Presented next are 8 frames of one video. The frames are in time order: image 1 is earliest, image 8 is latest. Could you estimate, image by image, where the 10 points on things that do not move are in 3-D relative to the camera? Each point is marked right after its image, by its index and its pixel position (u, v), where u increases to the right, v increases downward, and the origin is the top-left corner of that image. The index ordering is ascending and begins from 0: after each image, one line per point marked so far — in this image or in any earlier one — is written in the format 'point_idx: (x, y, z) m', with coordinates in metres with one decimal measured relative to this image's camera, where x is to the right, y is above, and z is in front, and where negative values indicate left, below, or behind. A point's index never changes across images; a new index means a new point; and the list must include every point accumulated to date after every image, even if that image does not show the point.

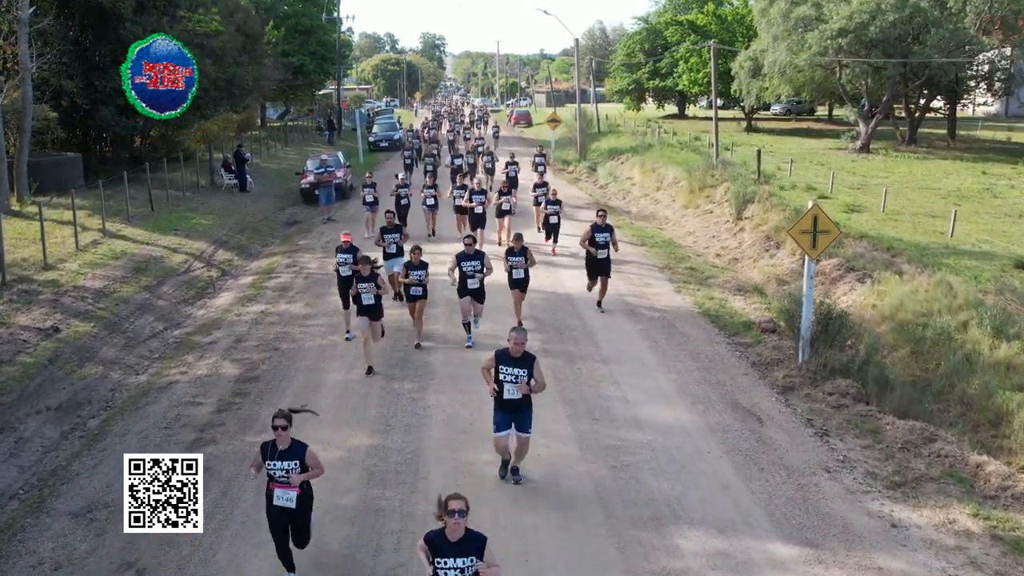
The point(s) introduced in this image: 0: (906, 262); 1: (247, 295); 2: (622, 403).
0: (+7.4, +0.5, +16.4) m
1: (-5.0, -0.1, +16.2) m
2: (+1.4, -1.4, +10.7) m
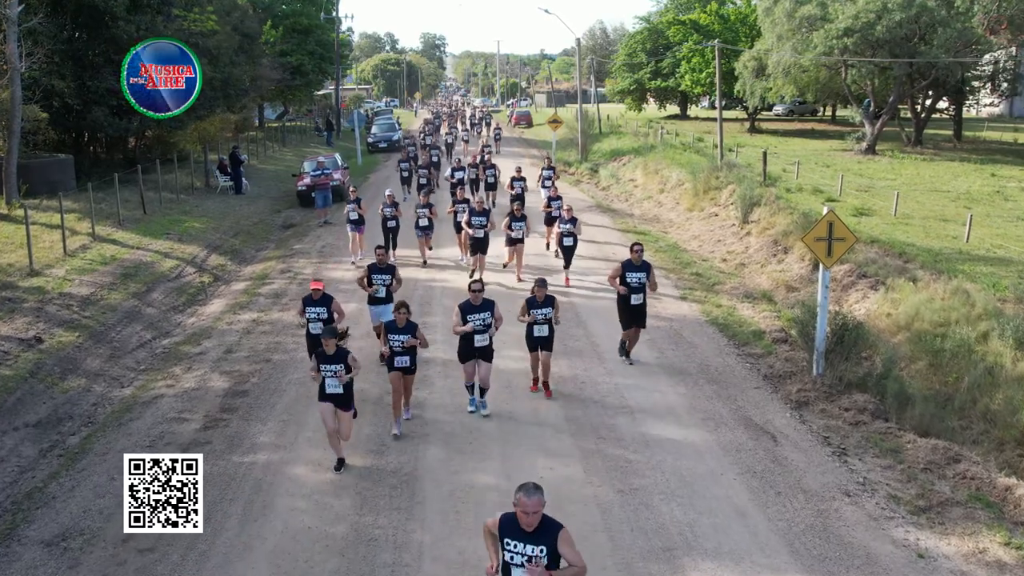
0: (+7.5, +0.4, +15.9) m
1: (-4.9, -0.3, +15.7) m
2: (+1.4, -1.6, +10.2) m
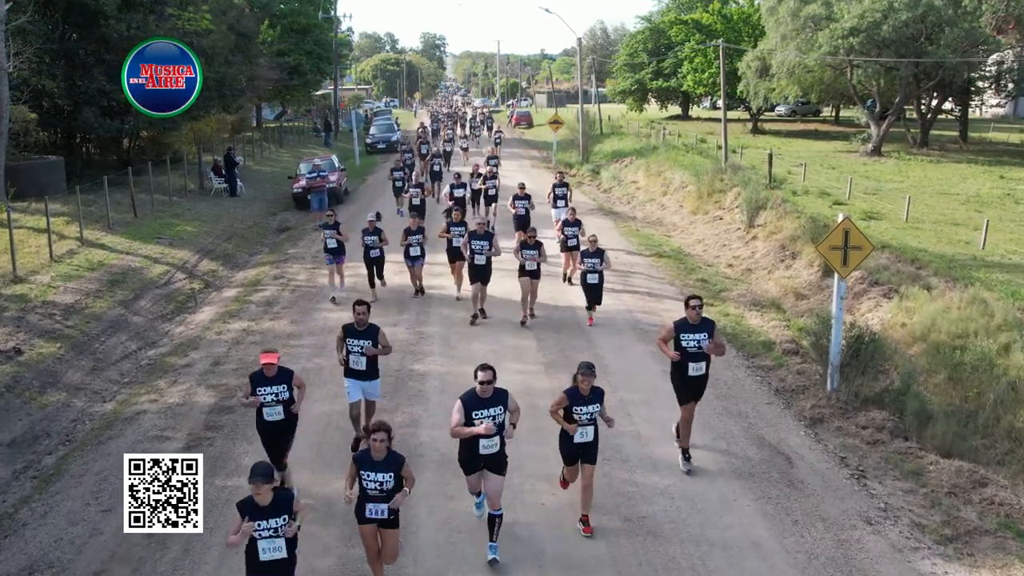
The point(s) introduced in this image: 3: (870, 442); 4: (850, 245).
0: (+7.5, +0.2, +15.4) m
1: (-4.9, -0.4, +15.2) m
2: (+1.4, -1.7, +9.6) m
3: (+4.1, -1.7, +9.9) m
4: (+4.2, +0.5, +10.7) m
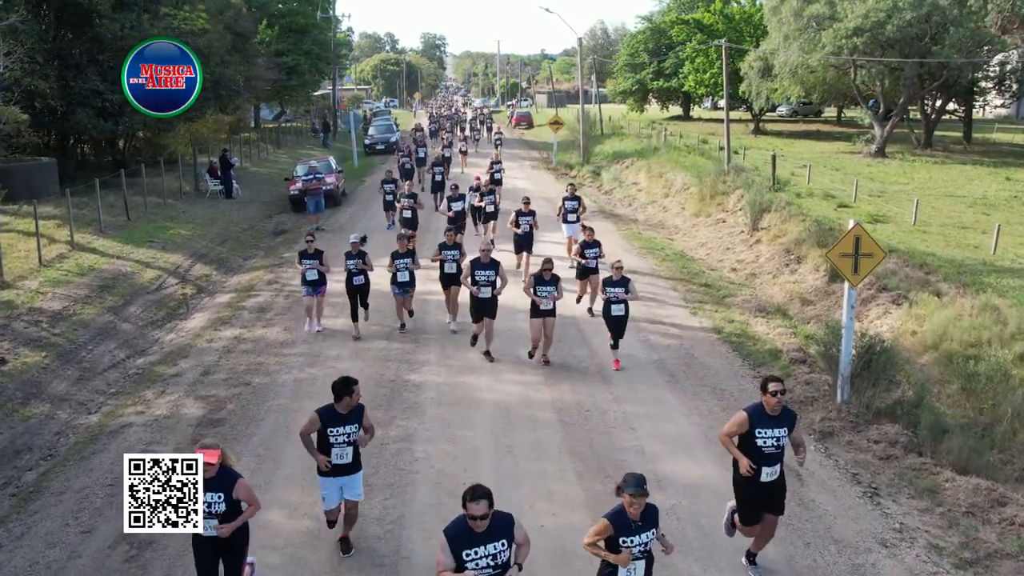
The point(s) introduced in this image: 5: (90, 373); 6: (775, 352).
0: (+7.4, +0.1, +15.0) m
1: (-5.0, -0.5, +14.8) m
2: (+1.4, -1.8, +9.3) m
3: (+4.0, -1.8, +9.5) m
4: (+4.2, +0.4, +10.4) m
5: (-5.9, -1.2, +12.2) m
6: (+3.9, -0.9, +12.8) m
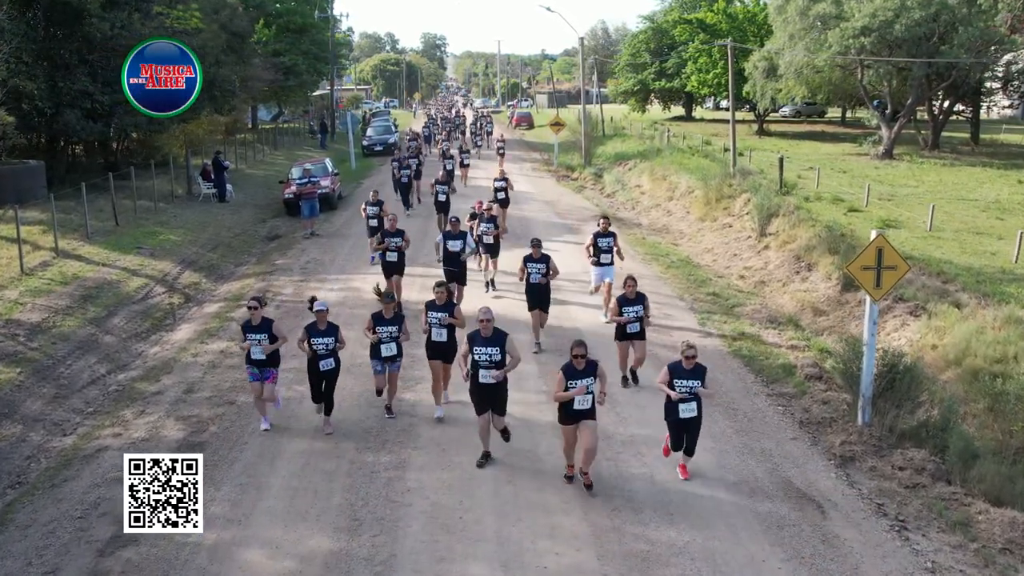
0: (+7.4, -0.1, +14.4) m
1: (-5.0, -0.7, +14.2) m
2: (+1.4, -2.0, +8.6) m
3: (+4.1, -2.0, +8.9) m
4: (+4.2, +0.3, +9.7) m
5: (-5.9, -1.4, +11.6) m
6: (+3.9, -1.1, +12.2) m
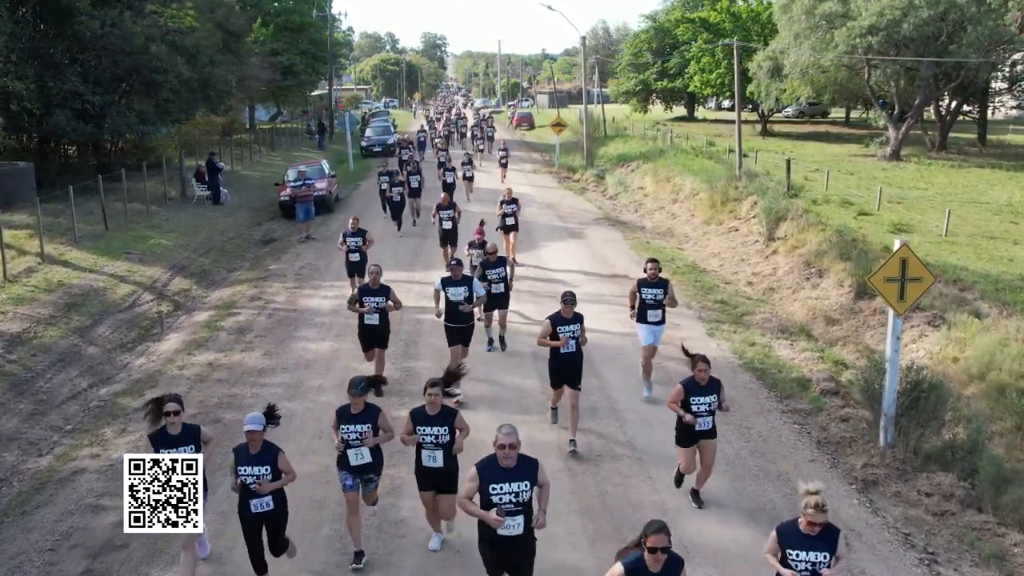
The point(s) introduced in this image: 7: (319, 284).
0: (+7.5, -0.2, +13.8) m
1: (-4.9, -0.8, +13.6) m
2: (+1.4, -2.1, +8.1) m
3: (+4.1, -2.2, +8.3) m
4: (+4.2, +0.1, +9.2) m
5: (-5.9, -1.5, +11.0) m
6: (+3.9, -1.3, +11.6) m
7: (-3.7, +0.1, +16.6) m
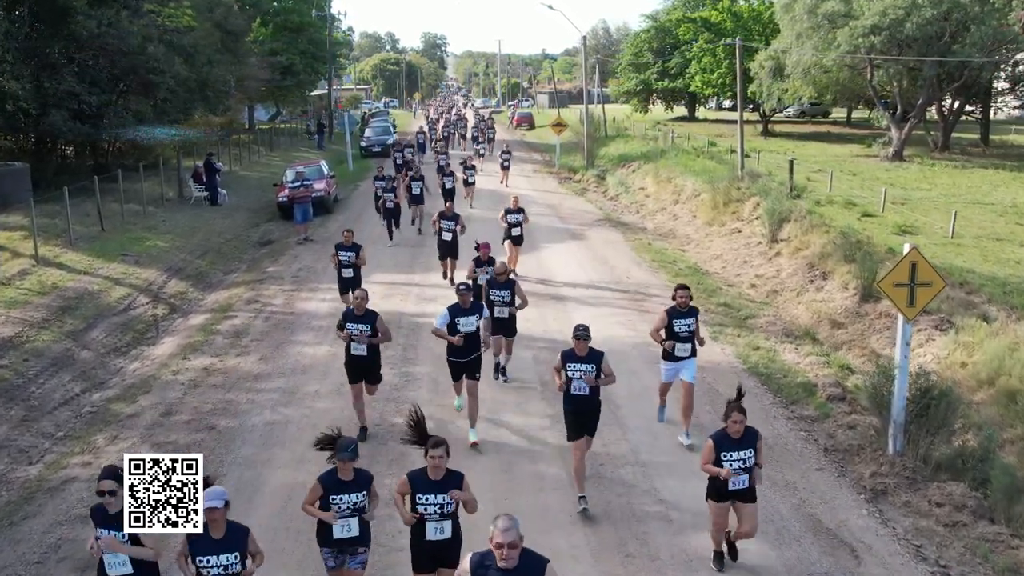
0: (+7.5, -0.2, +13.6) m
1: (-4.9, -0.8, +13.4) m
2: (+1.4, -2.1, +7.9) m
3: (+4.1, -2.2, +8.1) m
4: (+4.2, +0.1, +9.0) m
5: (-5.9, -1.5, +10.8) m
6: (+3.9, -1.3, +11.4) m
7: (-3.7, 0.0, +16.4) m
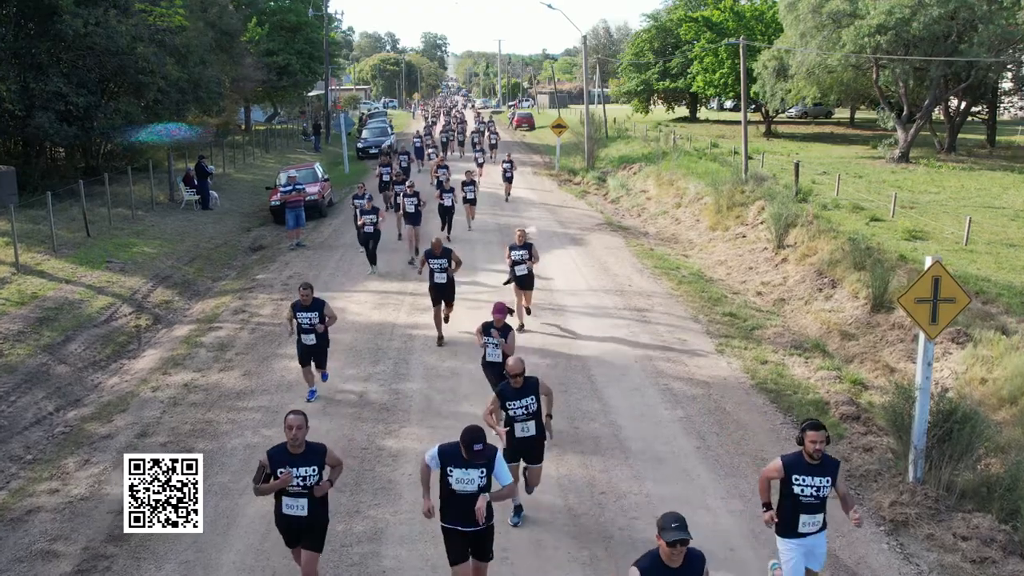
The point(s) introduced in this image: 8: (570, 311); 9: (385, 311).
0: (+7.4, -0.4, +13.0) m
1: (-5.0, -1.0, +12.8) m
2: (+1.3, -2.3, +7.3) m
3: (+4.0, -2.4, +7.5) m
4: (+4.1, -0.1, +8.4) m
5: (-5.9, -1.7, +10.2) m
6: (+3.9, -1.5, +10.9) m
7: (-3.7, -0.1, +15.8) m
8: (+1.0, -0.4, +14.8) m
9: (-2.2, -0.4, +14.7) m
